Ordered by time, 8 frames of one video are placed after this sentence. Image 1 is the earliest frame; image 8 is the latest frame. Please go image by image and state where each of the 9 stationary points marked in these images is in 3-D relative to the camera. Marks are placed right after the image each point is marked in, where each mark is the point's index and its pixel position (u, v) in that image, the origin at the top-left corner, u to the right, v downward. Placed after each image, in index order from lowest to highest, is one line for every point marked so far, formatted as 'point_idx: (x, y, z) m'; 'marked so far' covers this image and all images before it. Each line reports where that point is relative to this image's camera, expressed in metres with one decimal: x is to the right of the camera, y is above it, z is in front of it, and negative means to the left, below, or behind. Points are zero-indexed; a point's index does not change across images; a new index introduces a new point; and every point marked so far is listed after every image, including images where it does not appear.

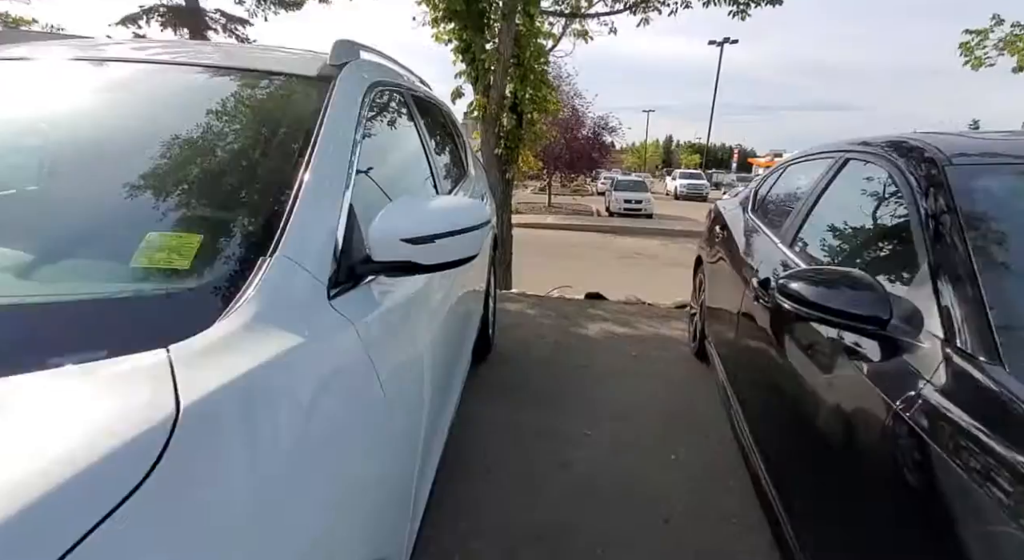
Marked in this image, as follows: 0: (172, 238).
0: (-0.7, +0.1, +1.0) m
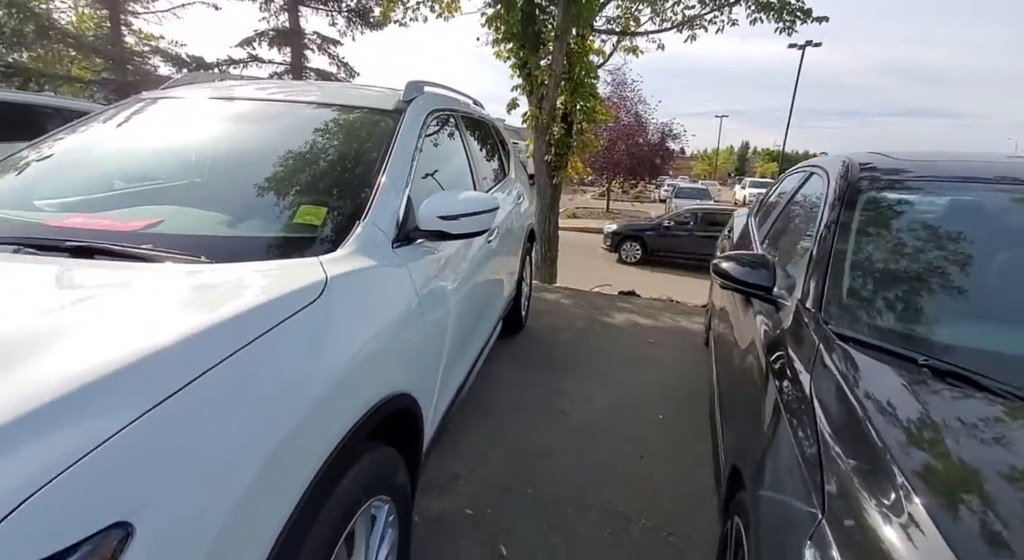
0: (-0.7, +0.2, +1.7) m
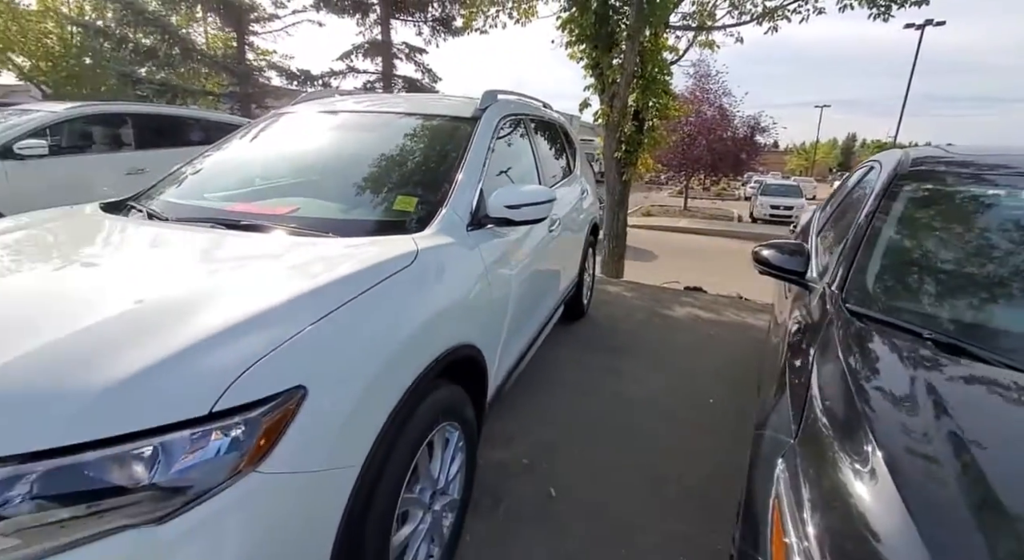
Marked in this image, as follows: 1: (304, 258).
0: (-0.5, +0.3, +2.1) m
1: (-0.6, +0.1, +1.5) m
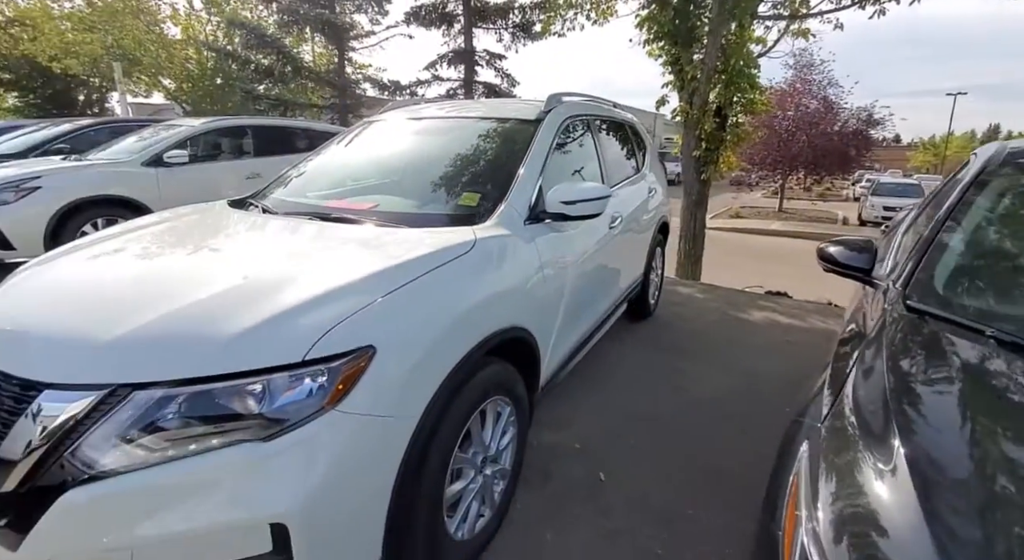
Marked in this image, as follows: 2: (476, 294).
0: (-0.2, +0.4, +2.3) m
1: (-0.5, +0.1, +1.7) m
2: (-0.1, 0.0, +1.7) m
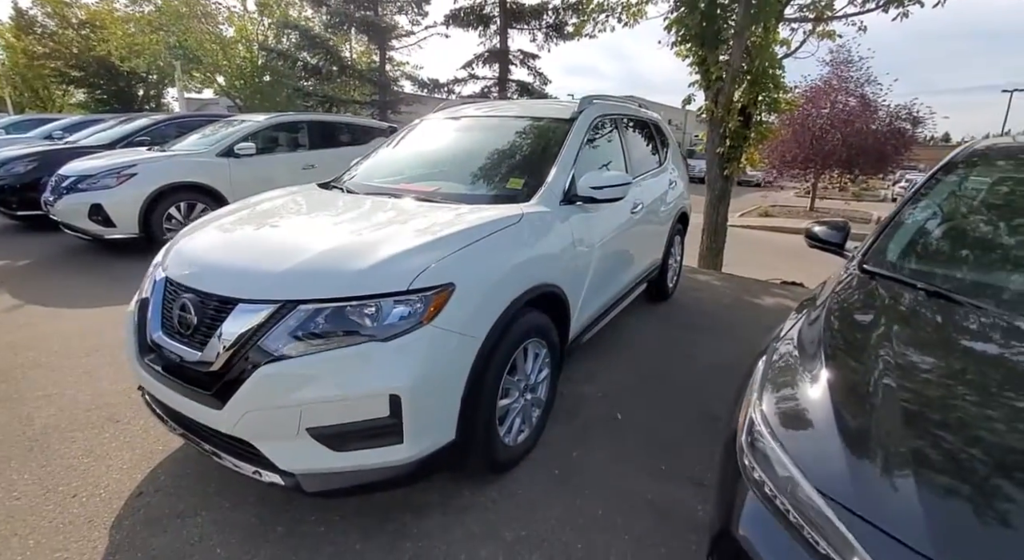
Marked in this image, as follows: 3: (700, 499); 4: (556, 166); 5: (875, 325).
0: (0.0, +0.6, +2.8) m
1: (-0.3, +0.3, +2.2) m
2: (+0.1, +0.1, +2.2) m
3: (+0.8, -0.9, +2.1) m
4: (+0.3, +0.6, +2.8) m
5: (+1.2, -0.2, +1.7) m
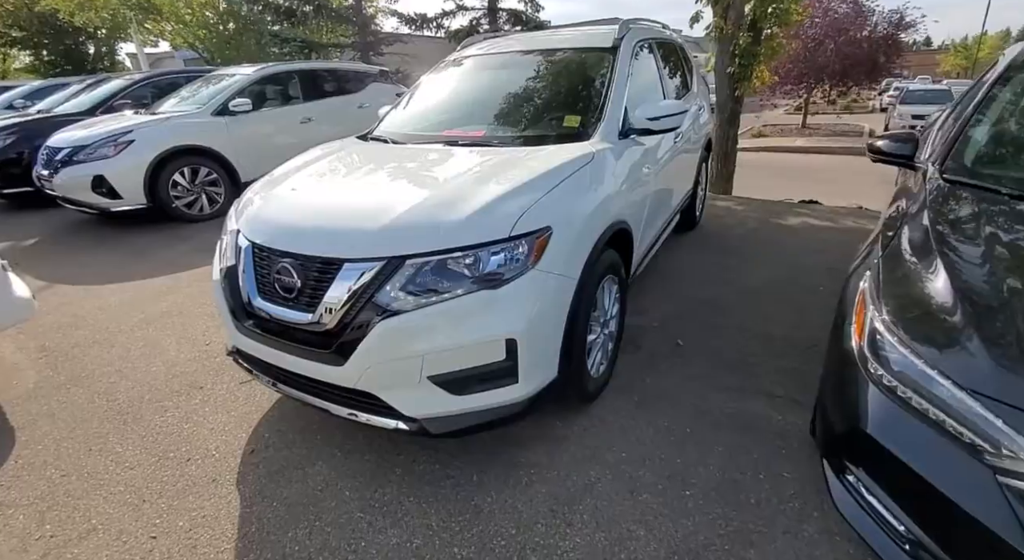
0: (+0.3, +0.9, +2.8) m
1: (0.0, +0.5, +2.2) m
2: (+0.4, +0.4, +2.2) m
3: (+1.2, -0.6, +2.2) m
4: (+0.5, +1.0, +2.8) m
5: (+1.6, +0.2, +1.7) m
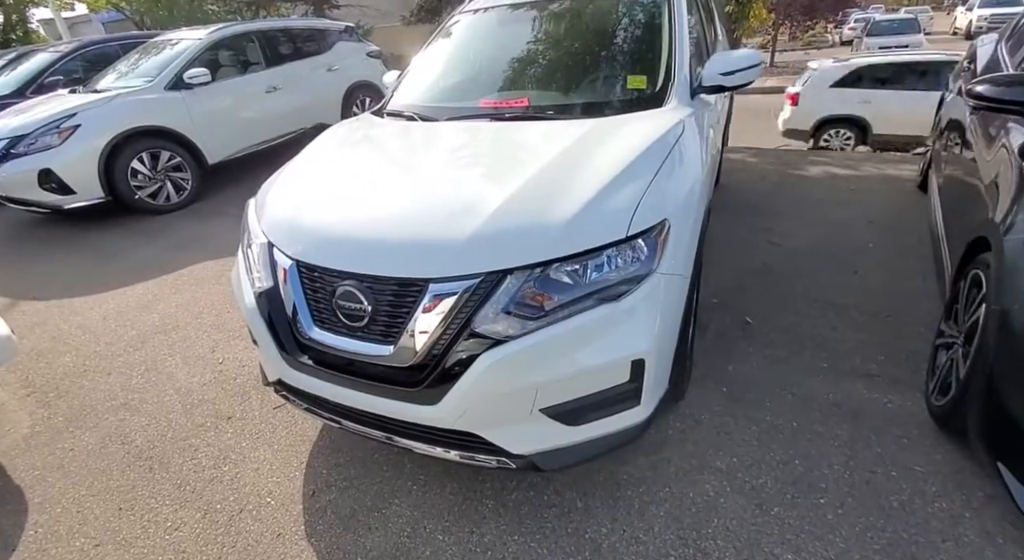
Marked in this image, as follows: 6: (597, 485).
0: (+0.5, +1.0, +2.4) m
1: (+0.3, +0.6, +1.9) m
2: (+0.7, +0.4, +1.9) m
3: (+1.6, -0.5, +2.1) m
4: (+0.7, +1.1, +2.4) m
5: (+1.9, +0.3, +1.5) m
6: (+0.3, -0.8, +1.8) m
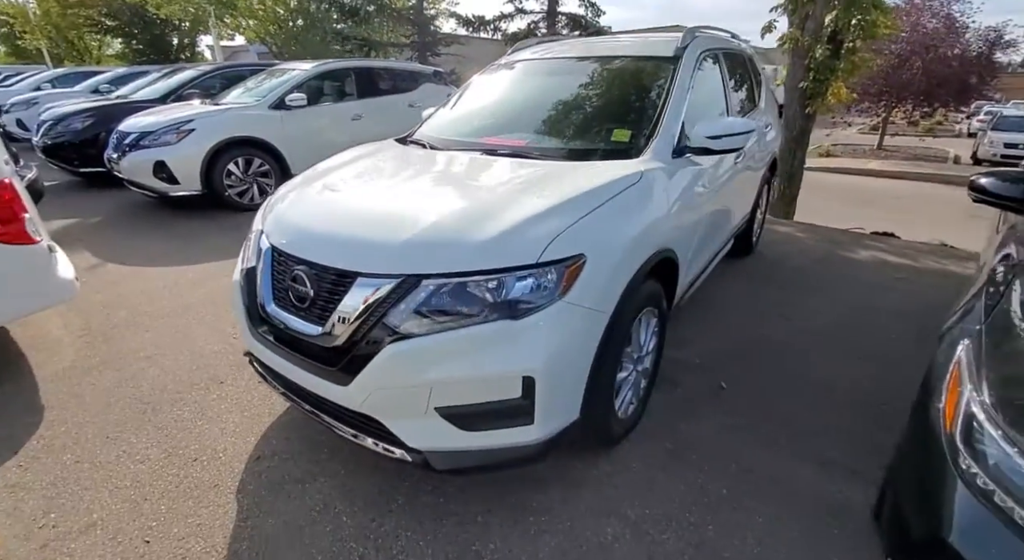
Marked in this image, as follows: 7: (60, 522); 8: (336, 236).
0: (+0.5, +0.8, +2.6) m
1: (+0.2, +0.4, +2.1) m
2: (+0.5, +0.3, +2.0) m
3: (+1.3, -0.8, +1.9) m
4: (+0.8, +0.9, +2.5) m
5: (+1.7, -0.1, +1.4) m
6: (0.0, -0.9, +1.9) m
7: (-1.6, -0.9, +1.8) m
8: (-0.6, +0.2, +1.7) m
